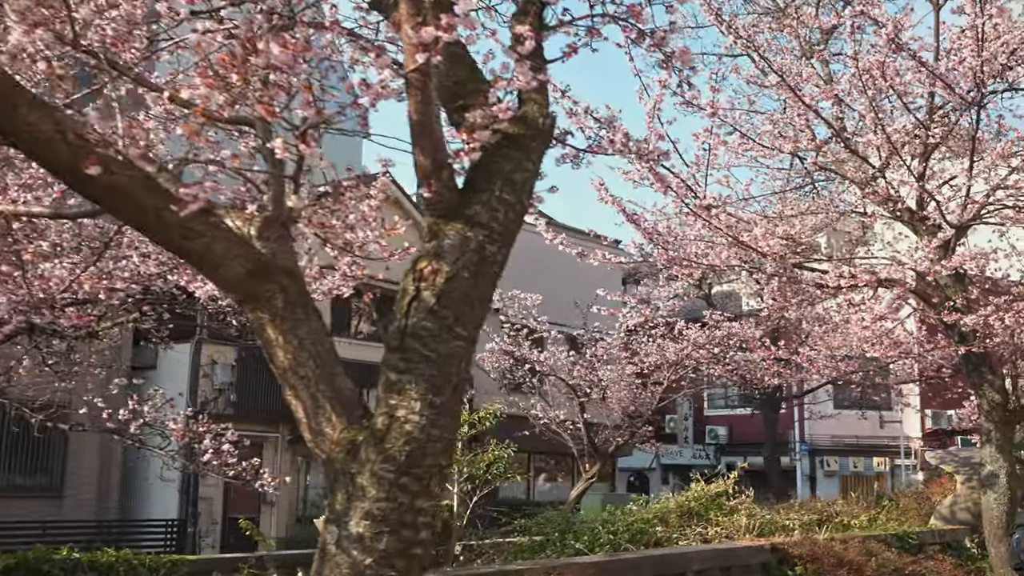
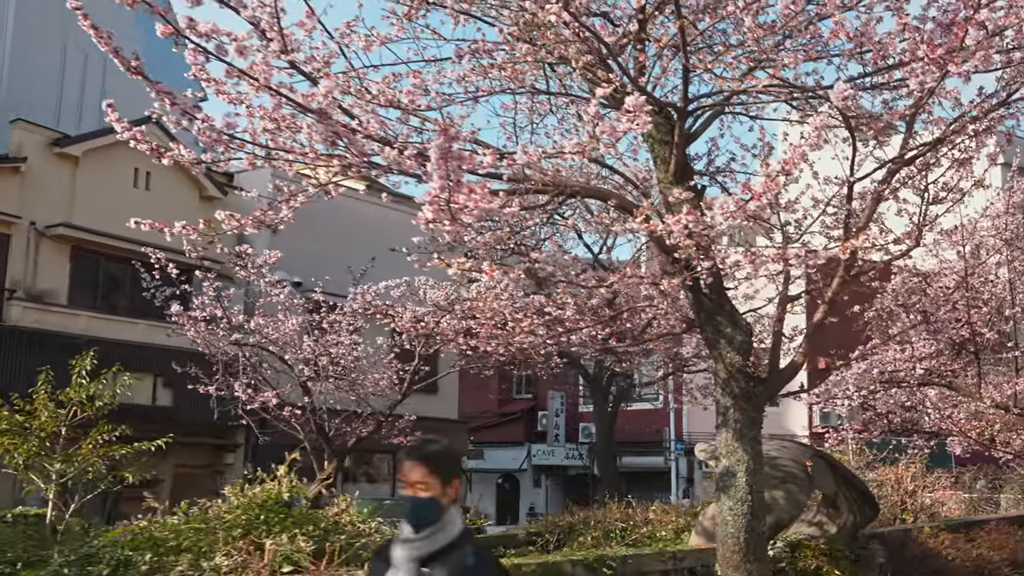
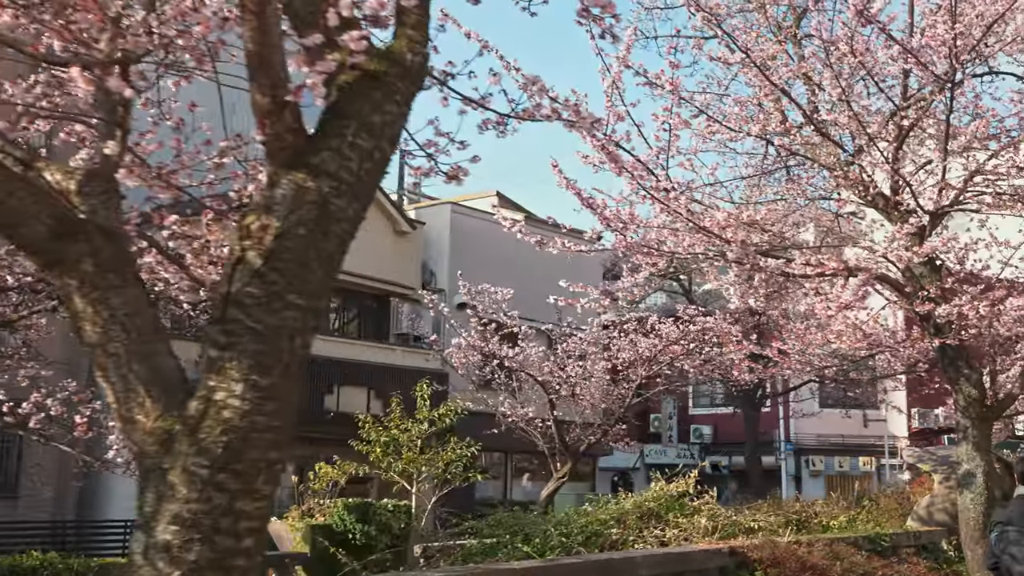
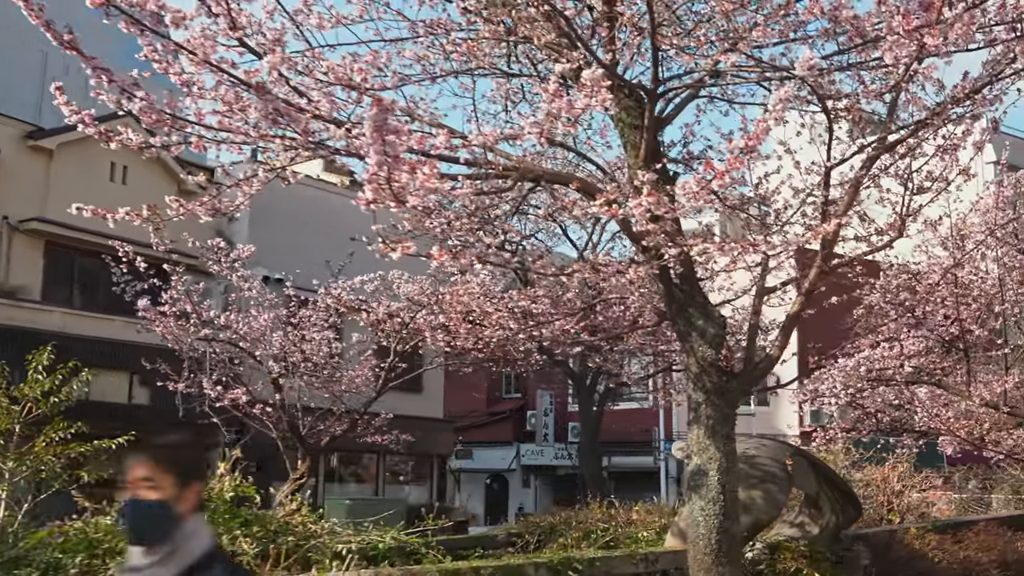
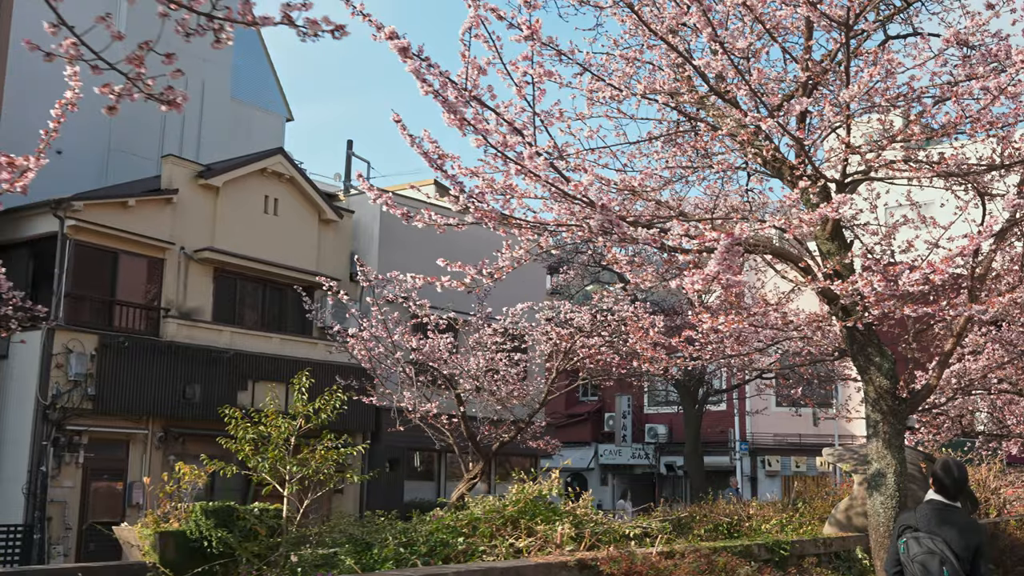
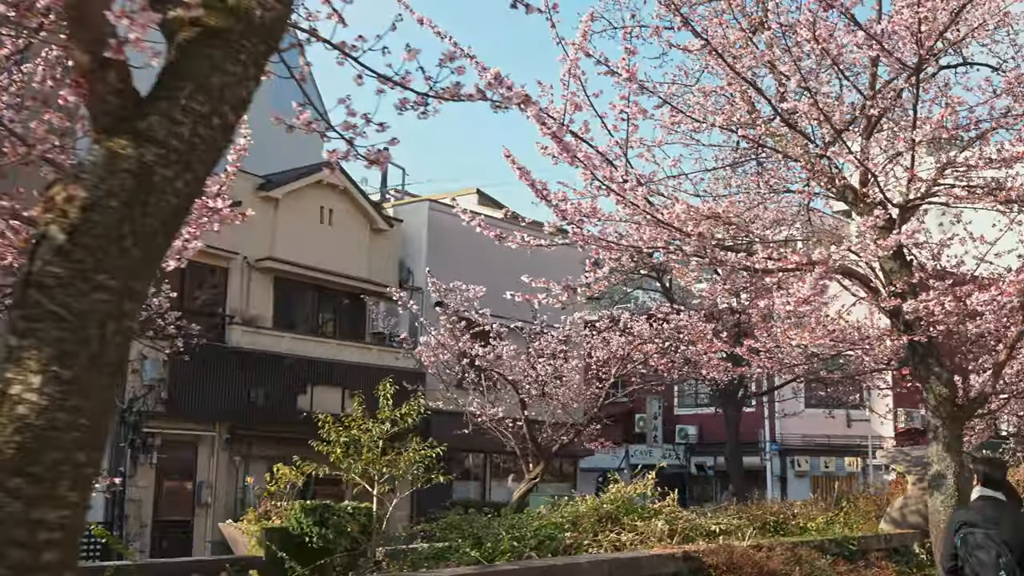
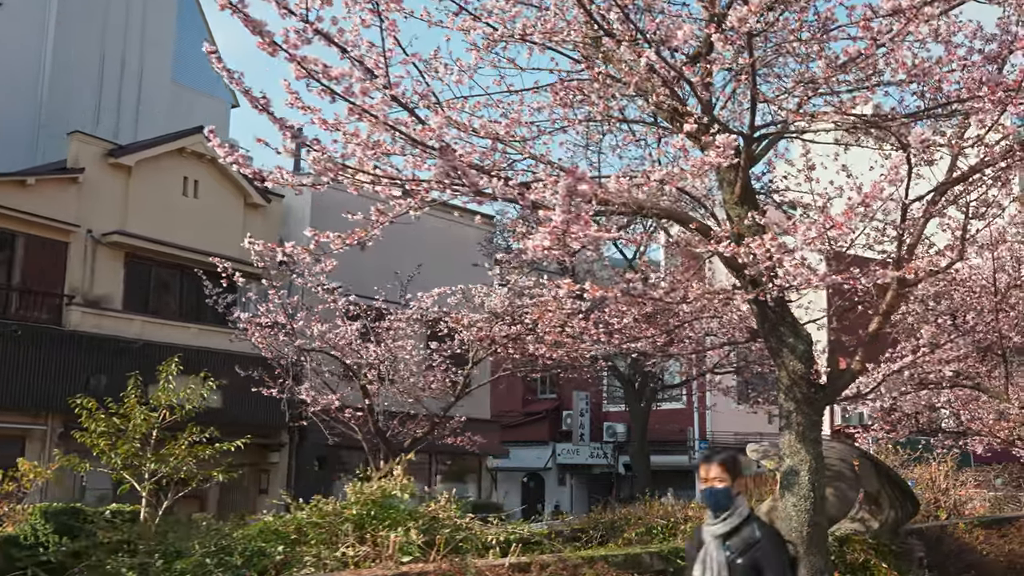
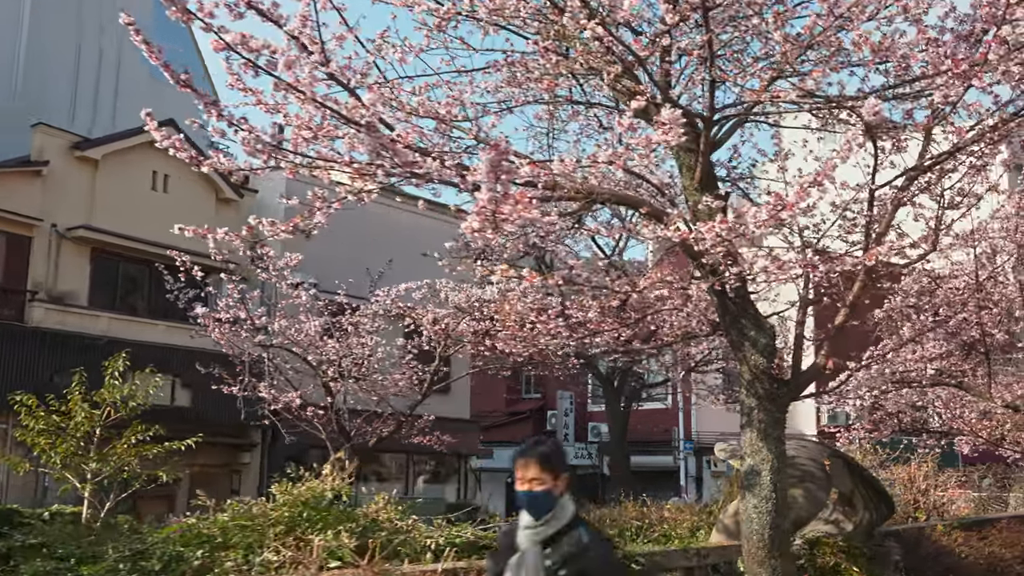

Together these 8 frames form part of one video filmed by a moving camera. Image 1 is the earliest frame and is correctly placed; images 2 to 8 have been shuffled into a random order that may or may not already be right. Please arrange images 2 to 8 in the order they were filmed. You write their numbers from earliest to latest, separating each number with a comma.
3, 6, 5, 7, 8, 2, 4
